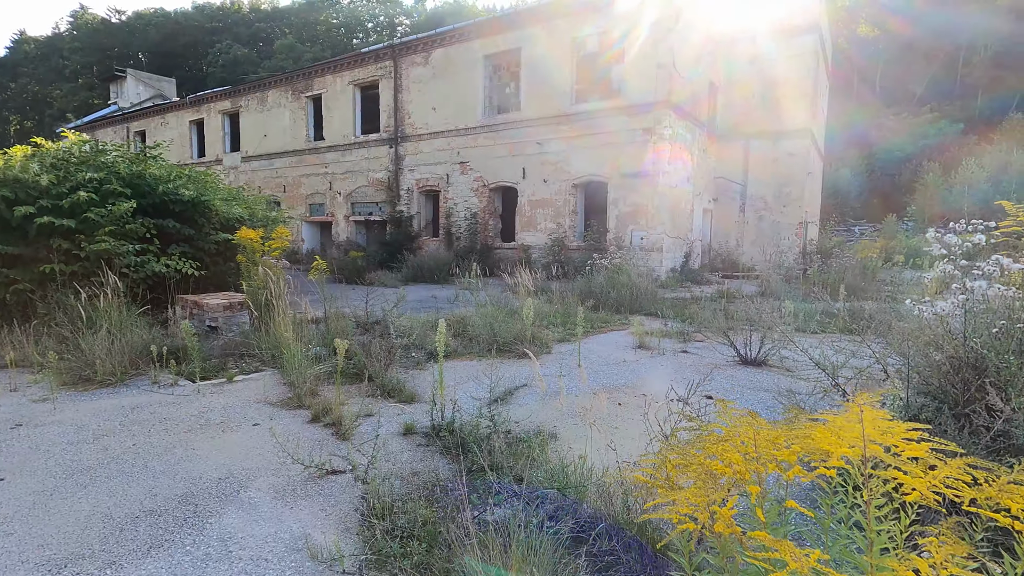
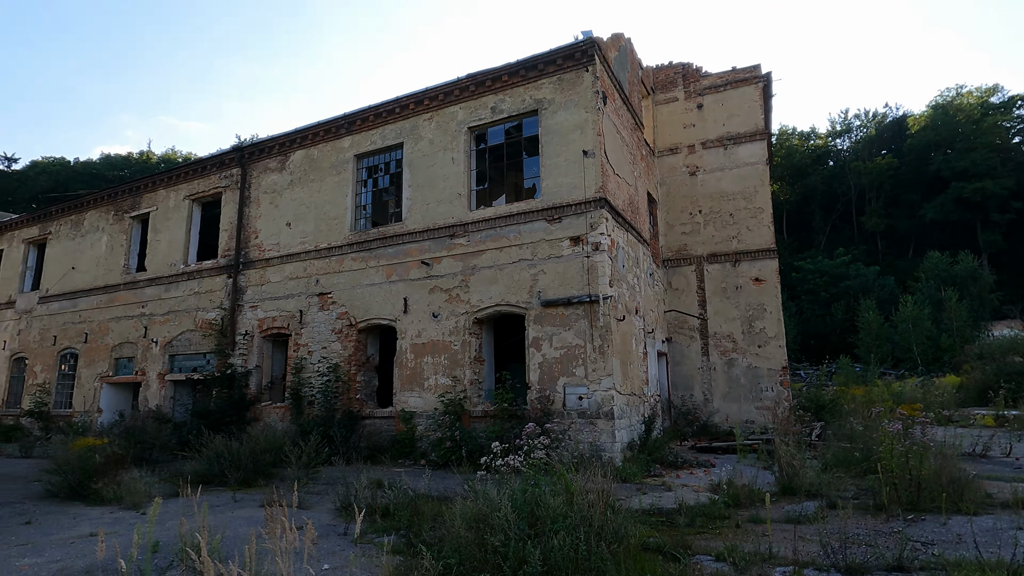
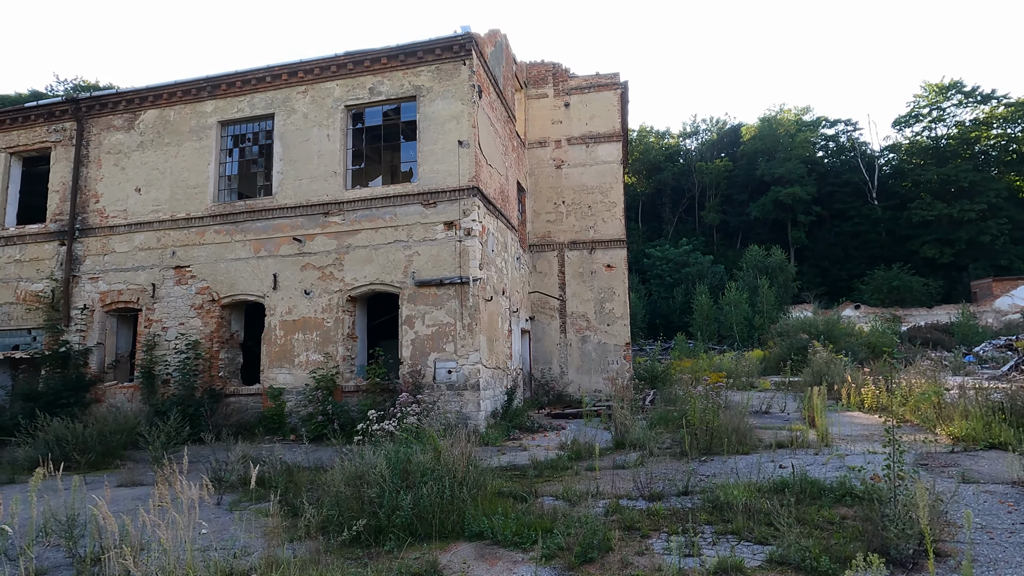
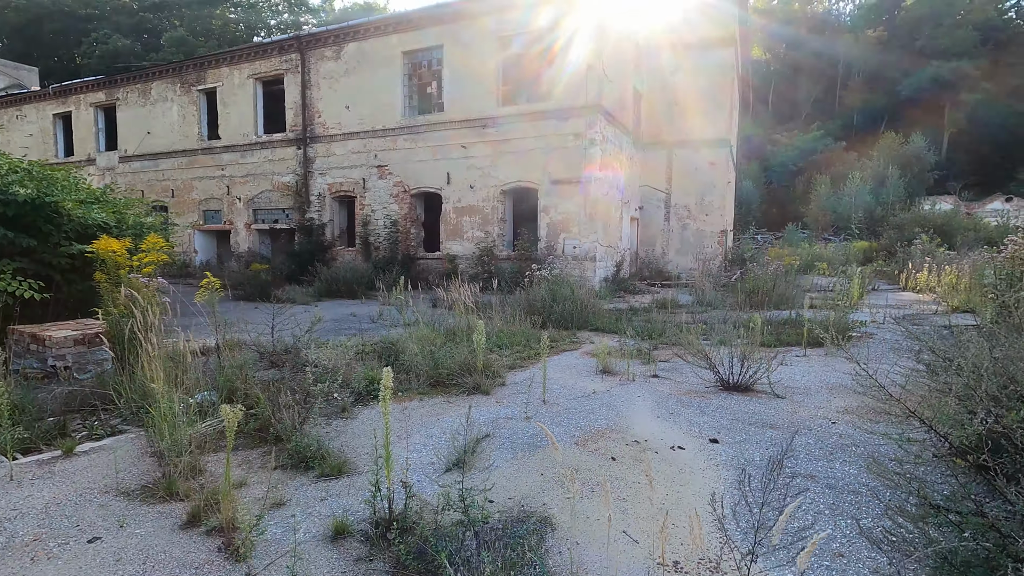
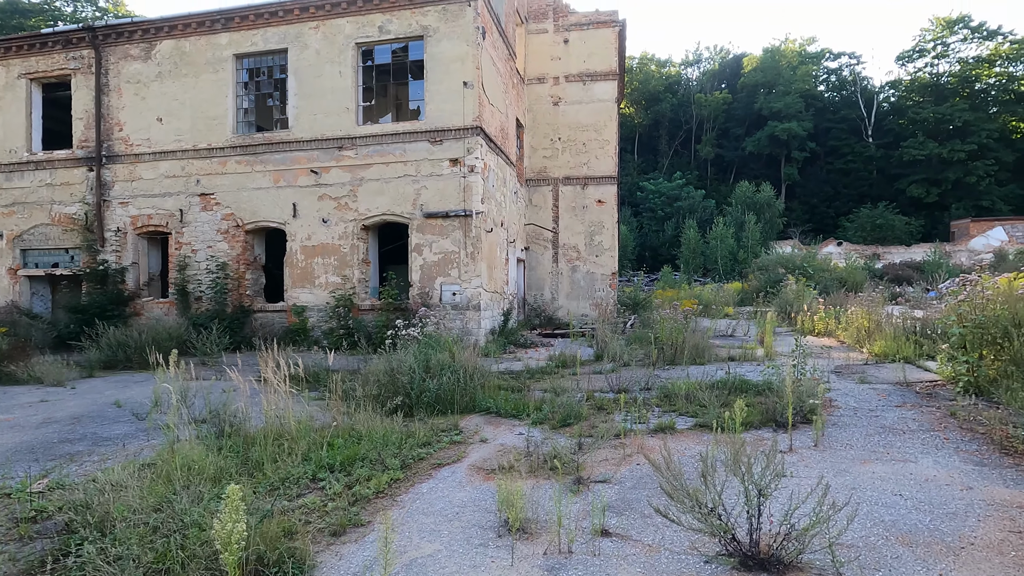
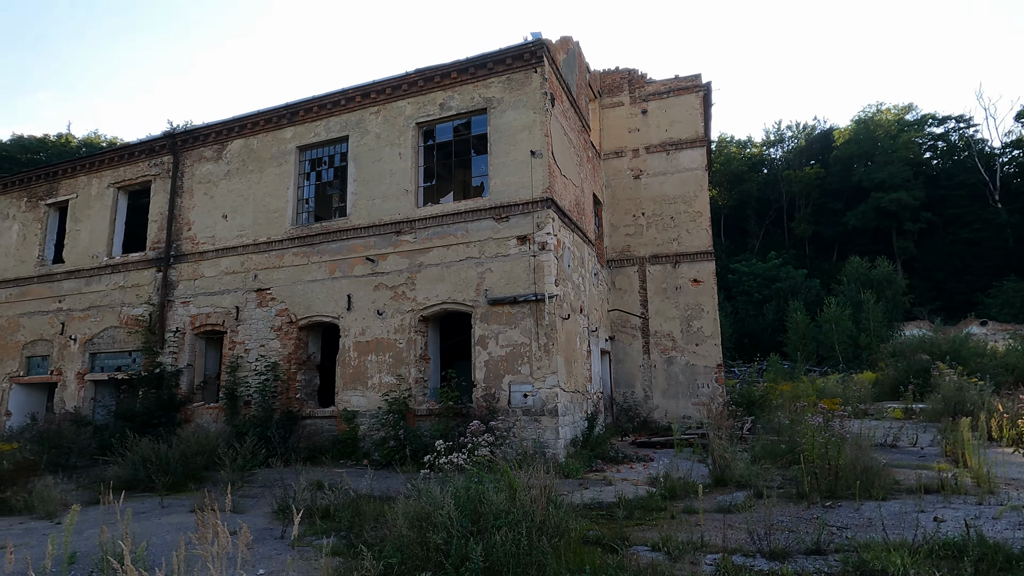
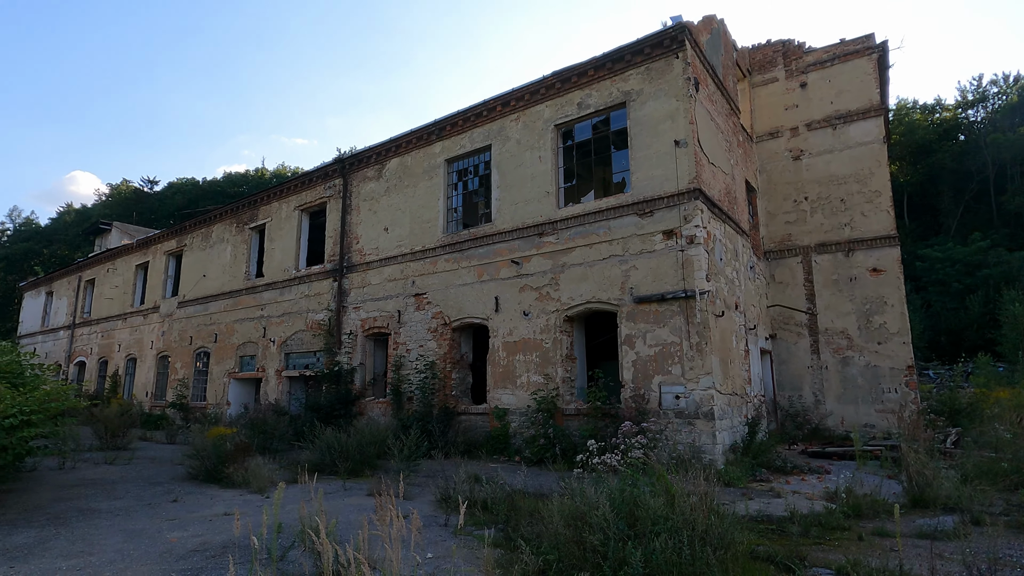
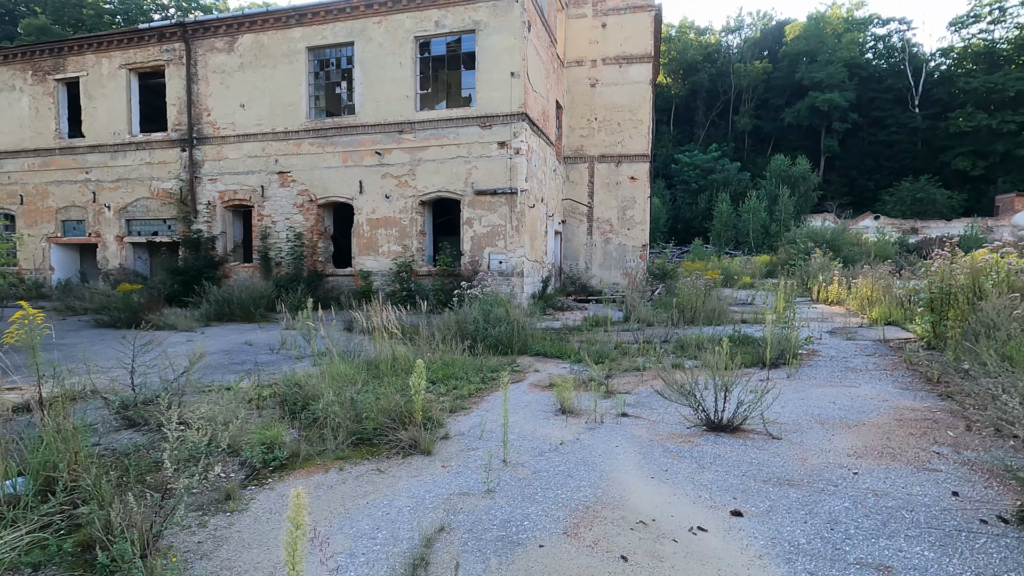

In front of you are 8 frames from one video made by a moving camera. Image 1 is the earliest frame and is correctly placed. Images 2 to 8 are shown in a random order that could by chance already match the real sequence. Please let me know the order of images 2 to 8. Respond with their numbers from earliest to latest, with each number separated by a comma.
4, 8, 5, 3, 6, 2, 7
